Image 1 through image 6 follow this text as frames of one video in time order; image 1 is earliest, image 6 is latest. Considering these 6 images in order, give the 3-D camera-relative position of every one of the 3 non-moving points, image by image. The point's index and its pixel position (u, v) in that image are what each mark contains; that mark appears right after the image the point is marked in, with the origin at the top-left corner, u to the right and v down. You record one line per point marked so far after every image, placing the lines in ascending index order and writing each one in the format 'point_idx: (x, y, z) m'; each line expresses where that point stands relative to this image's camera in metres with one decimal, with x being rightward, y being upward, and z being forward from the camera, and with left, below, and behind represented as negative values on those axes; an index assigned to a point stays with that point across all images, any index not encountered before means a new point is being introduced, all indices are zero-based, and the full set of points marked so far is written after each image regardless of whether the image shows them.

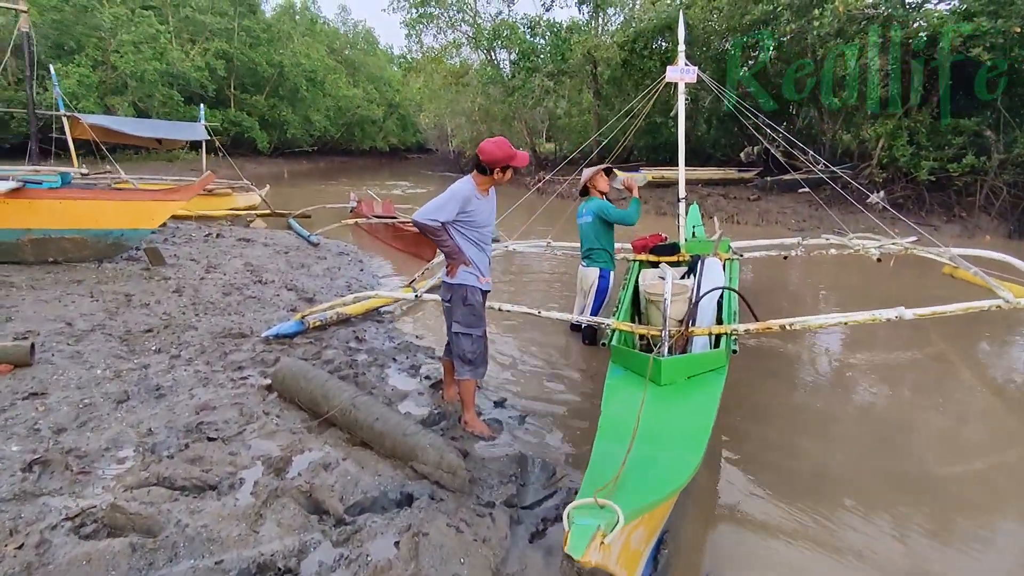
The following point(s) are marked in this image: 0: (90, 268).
0: (-4.6, +0.2, +6.0) m
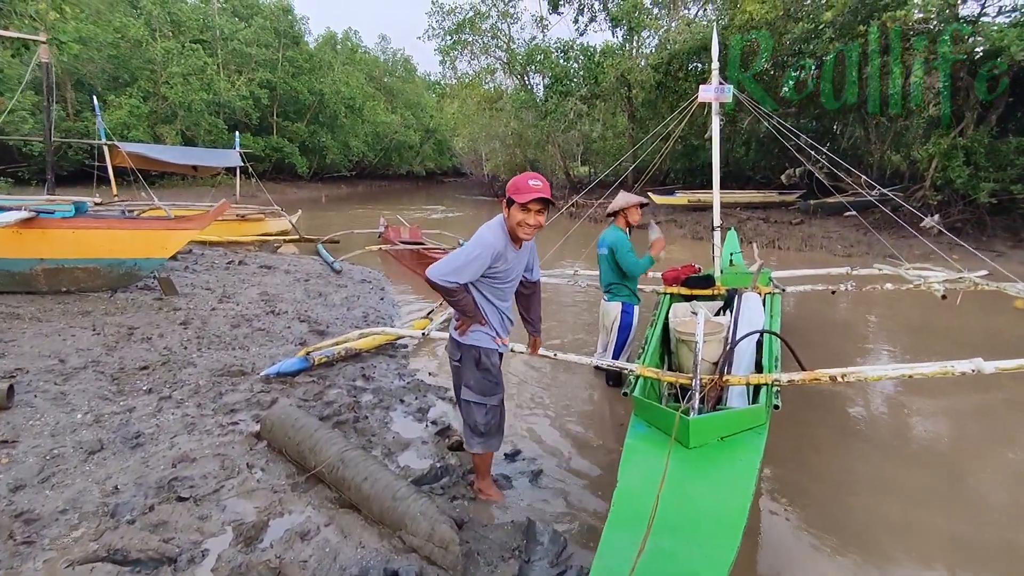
0: (-4.4, -0.1, +5.9) m
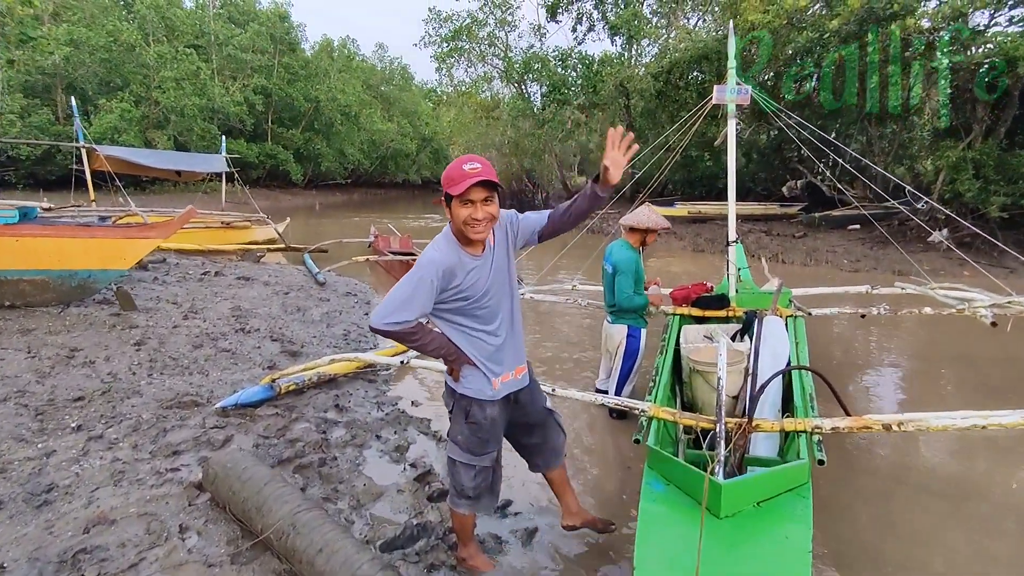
0: (-4.4, -0.3, +5.3) m
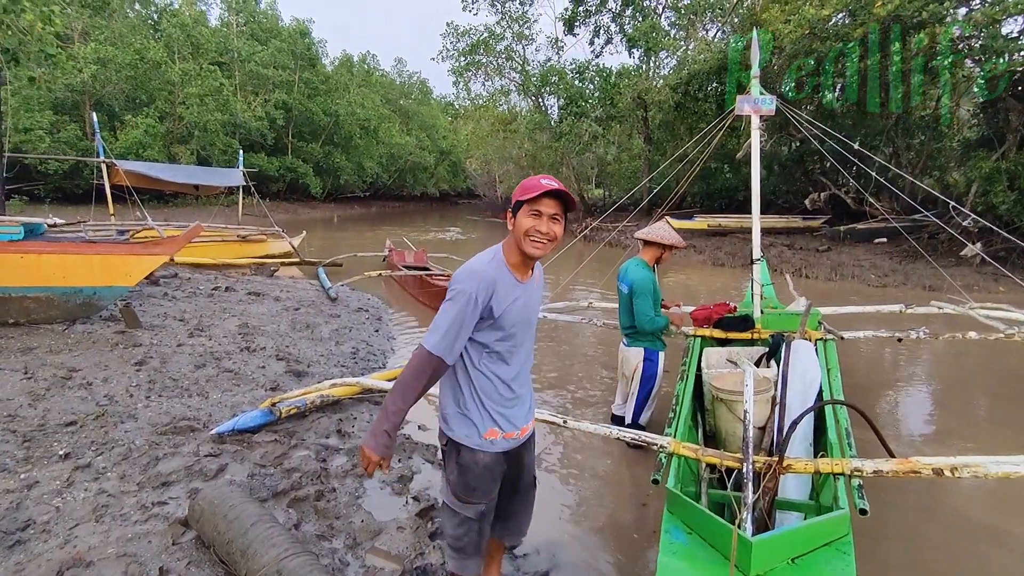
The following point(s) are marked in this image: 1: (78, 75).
0: (-4.3, -0.4, +5.2) m
1: (-14.1, +6.9, +18.1) m
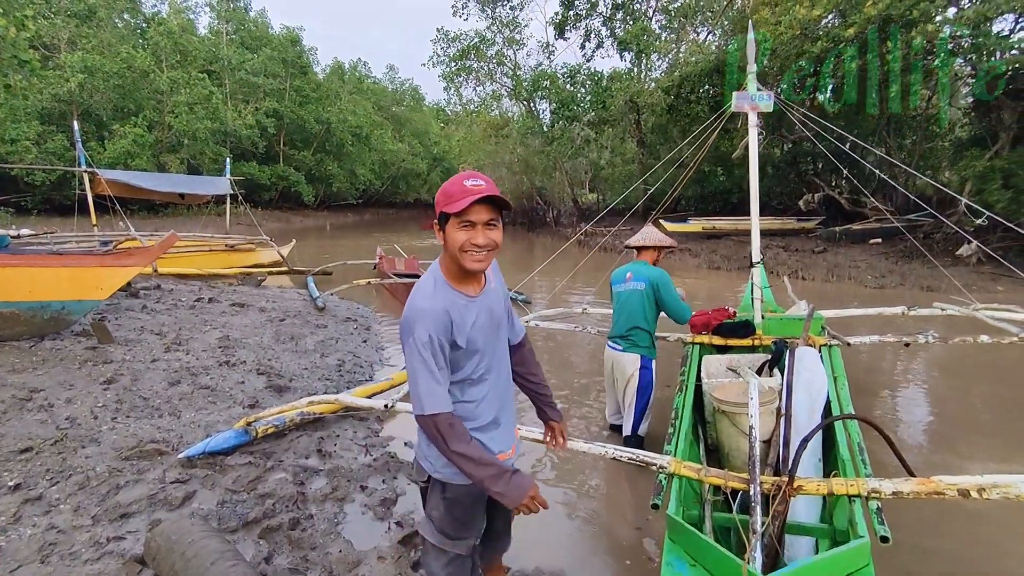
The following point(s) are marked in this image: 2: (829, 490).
0: (-4.4, -0.5, +5.0) m
1: (-14.4, +6.5, +17.9) m
2: (+1.4, -0.9, +2.4) m
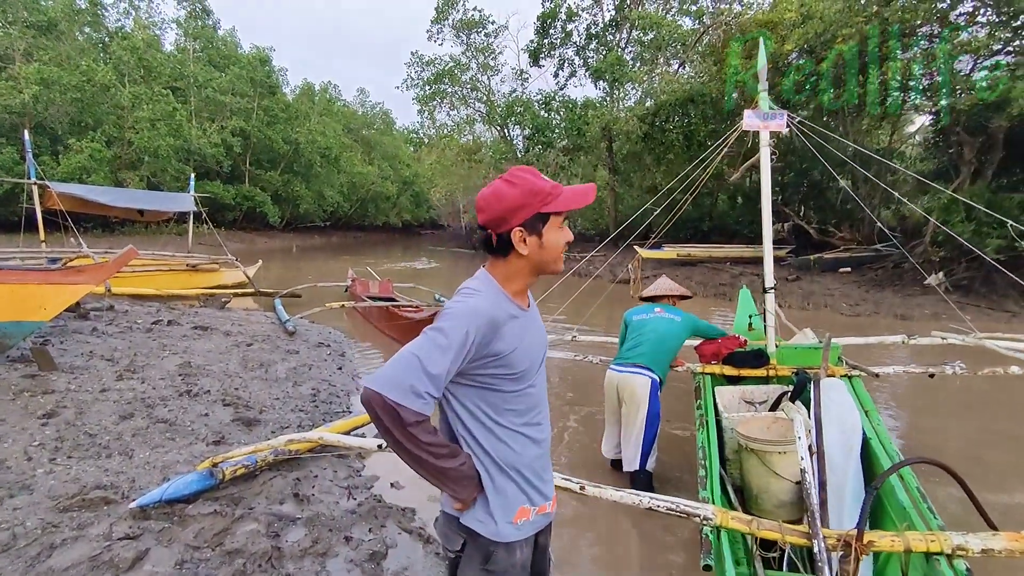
0: (-4.4, -0.7, +4.3) m
1: (-15.1, +5.9, +16.9) m
2: (+1.5, -1.0, +2.1) m
